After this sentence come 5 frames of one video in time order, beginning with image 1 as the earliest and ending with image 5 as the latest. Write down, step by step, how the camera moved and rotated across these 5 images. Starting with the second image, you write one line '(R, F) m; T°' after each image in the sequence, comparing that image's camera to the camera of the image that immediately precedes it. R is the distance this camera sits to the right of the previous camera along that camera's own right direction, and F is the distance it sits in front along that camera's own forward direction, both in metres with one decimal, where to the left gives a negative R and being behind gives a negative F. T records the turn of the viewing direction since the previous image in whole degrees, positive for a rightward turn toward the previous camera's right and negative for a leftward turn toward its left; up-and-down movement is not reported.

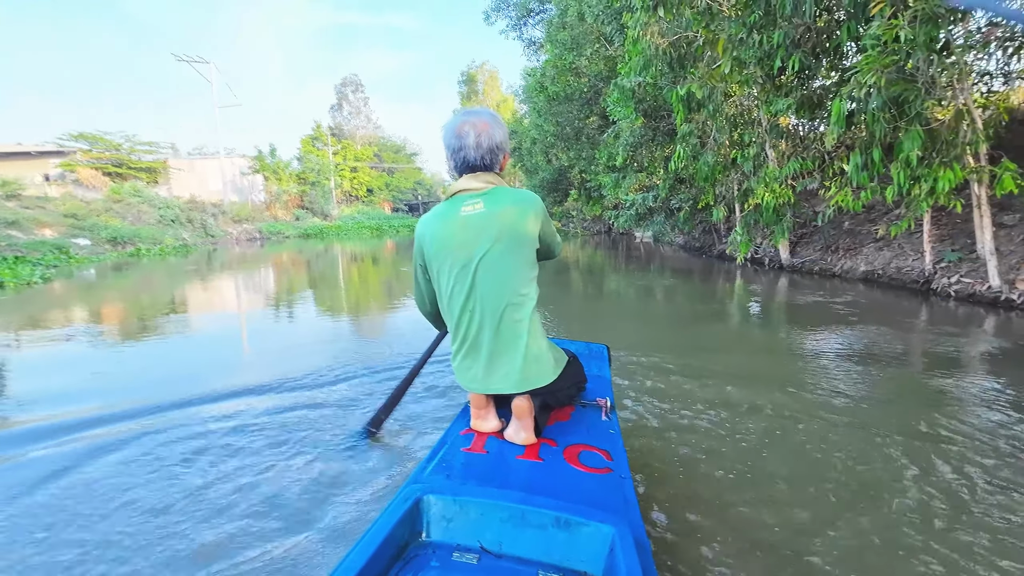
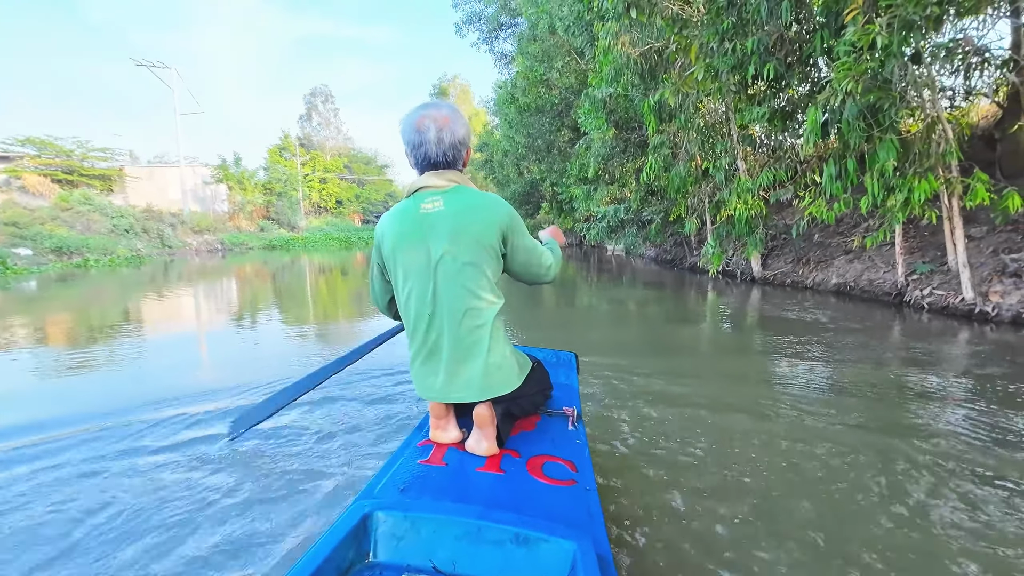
(0.0, +0.2) m; +3°
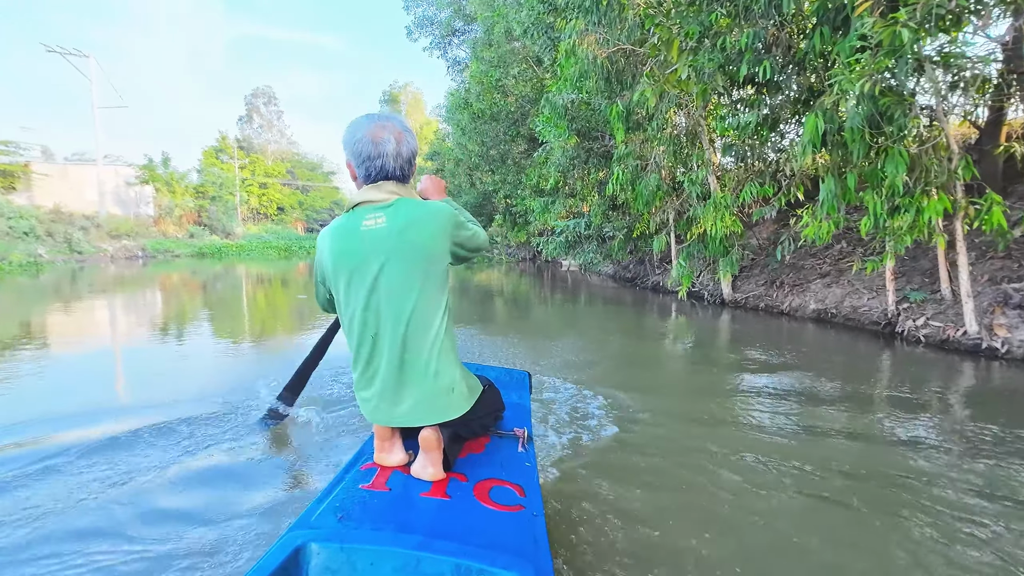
(0.0, +0.5) m; +6°
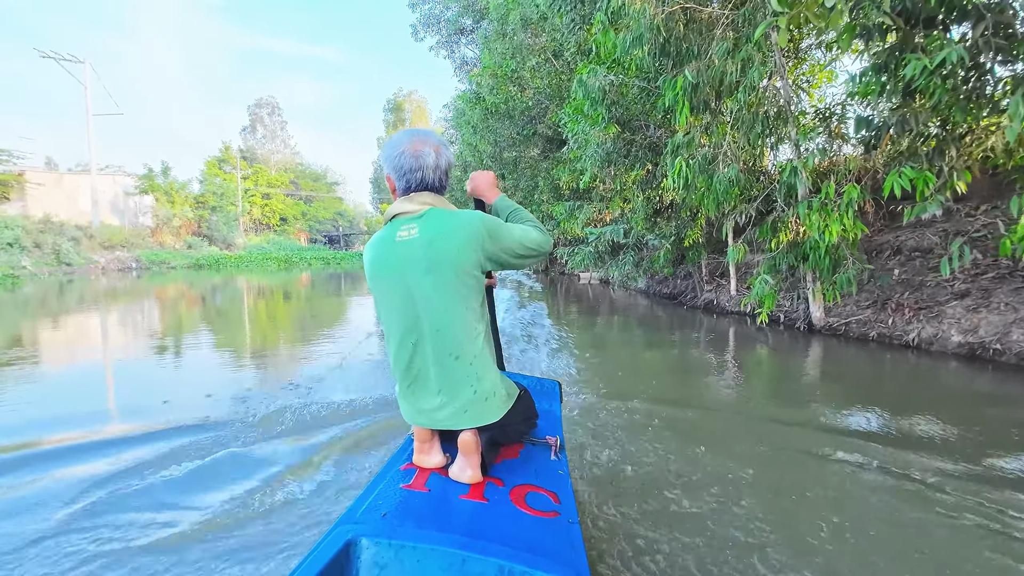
(-0.2, +0.9) m; 0°
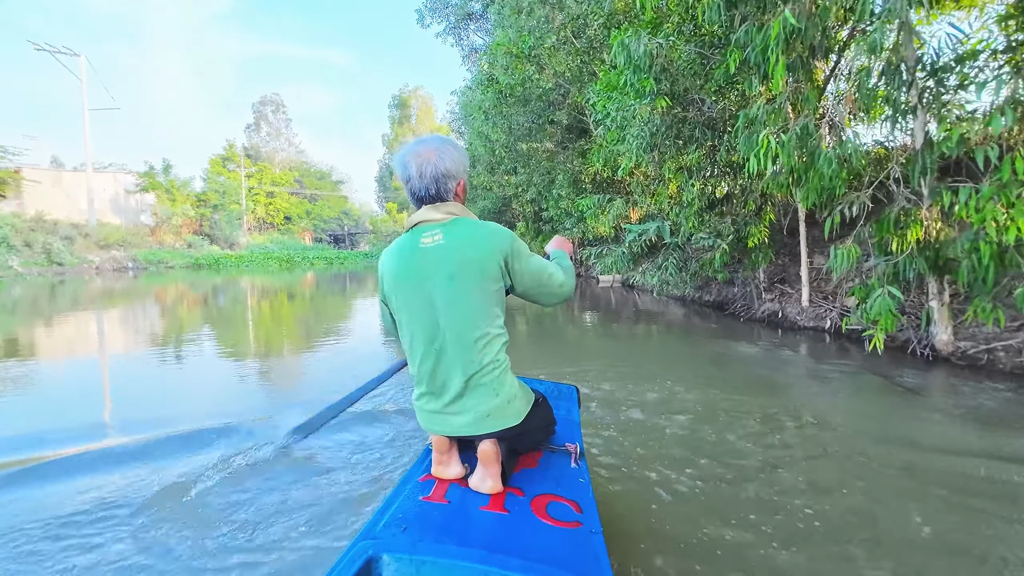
(-0.1, +0.8) m; -1°
